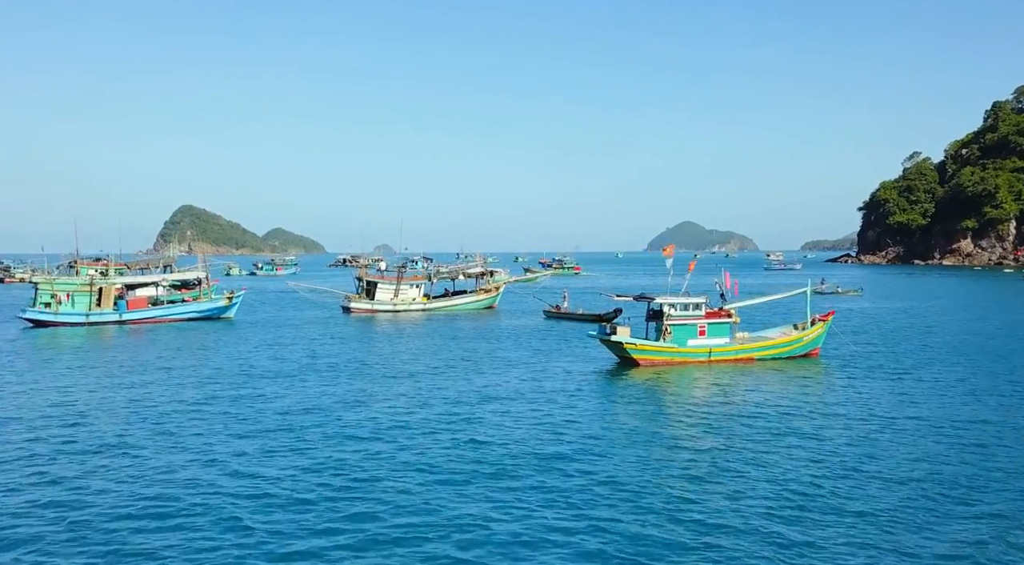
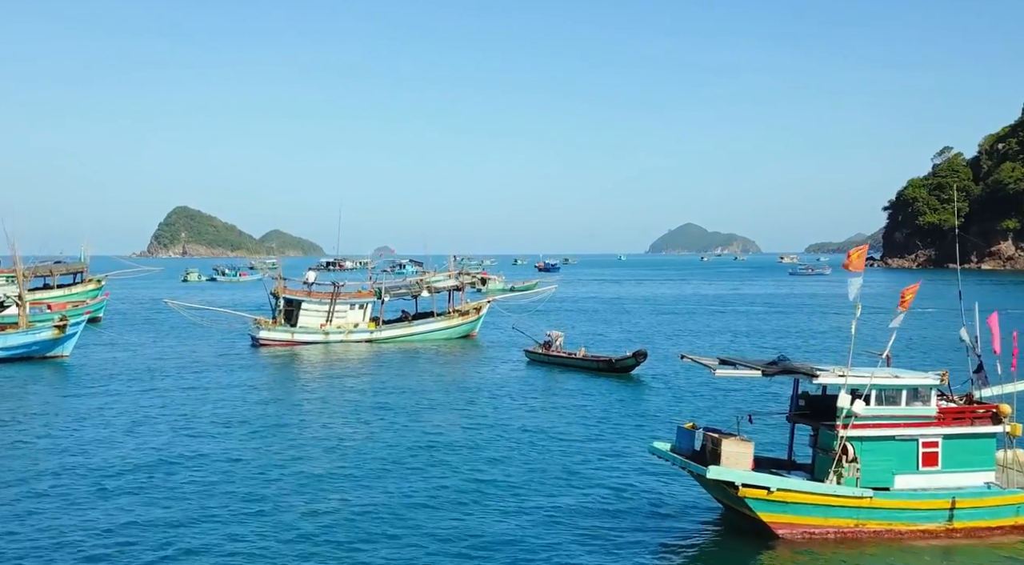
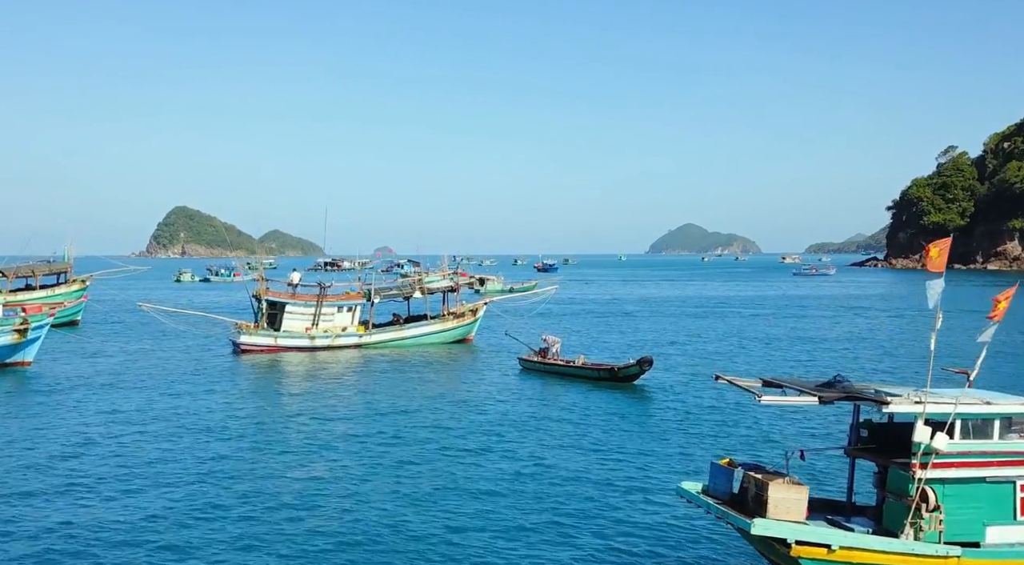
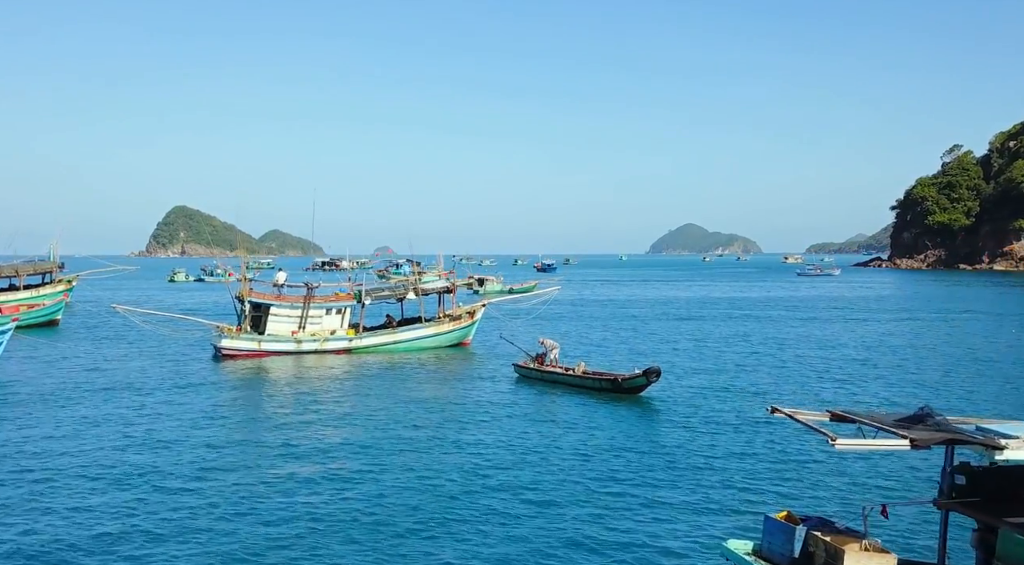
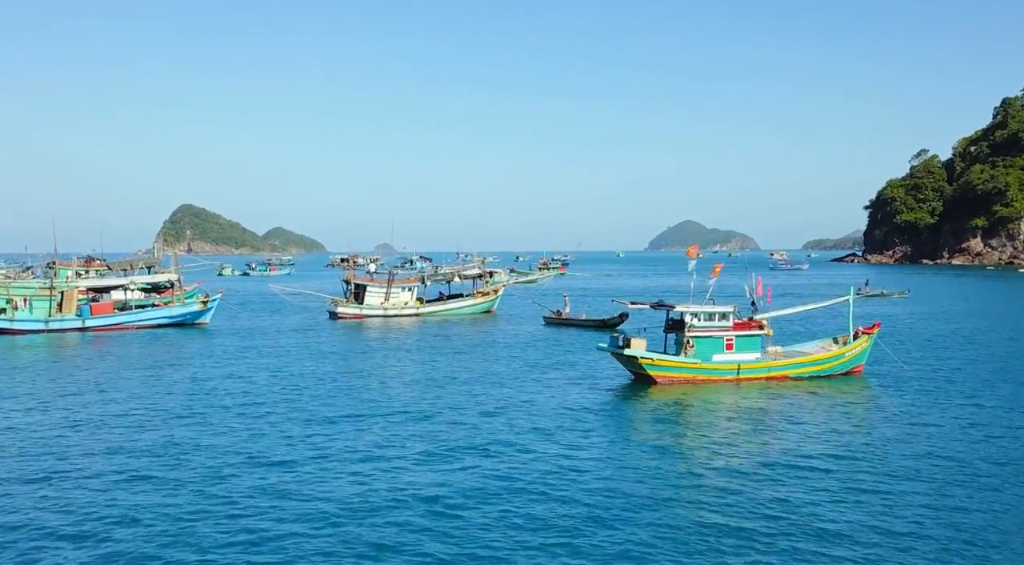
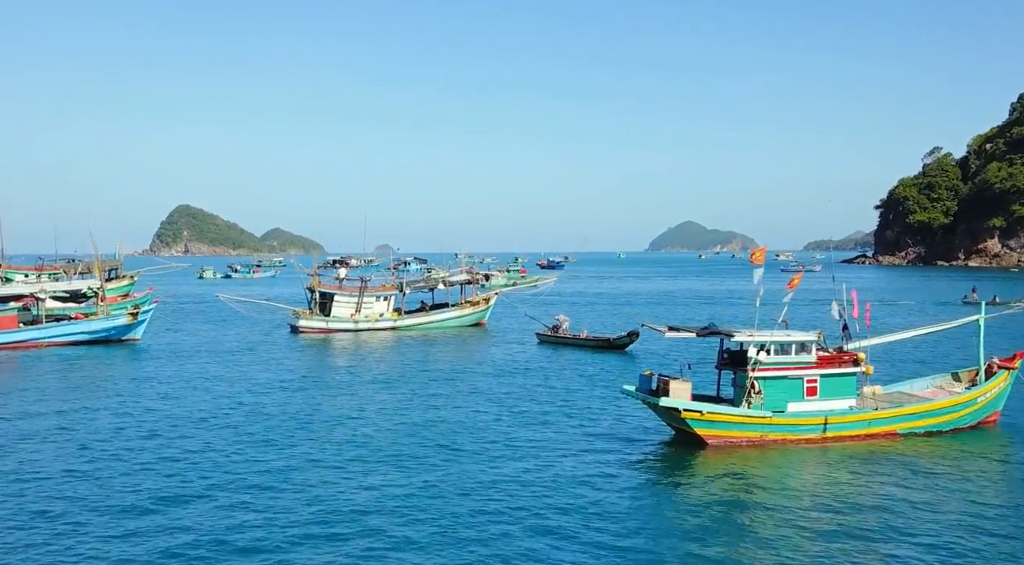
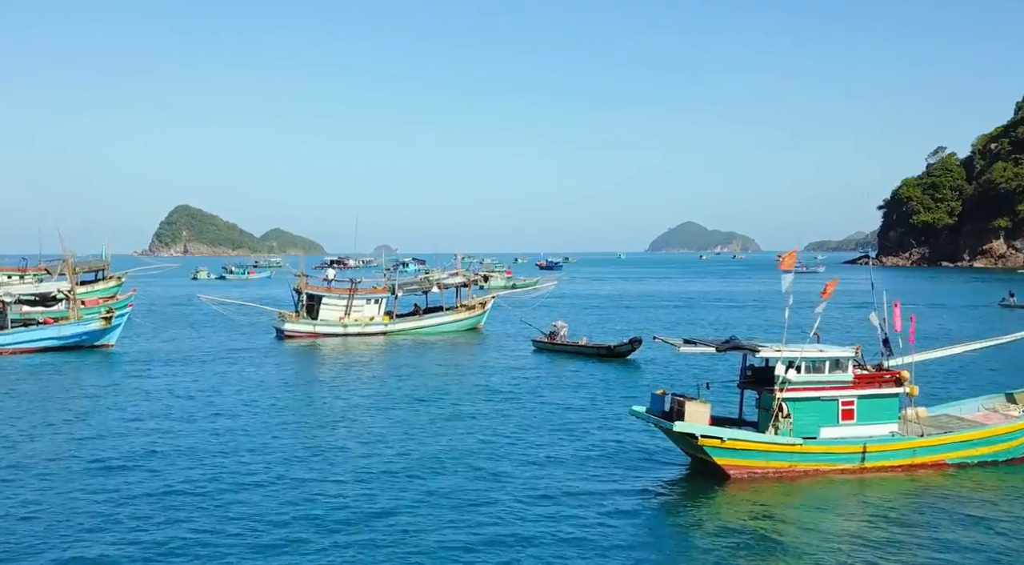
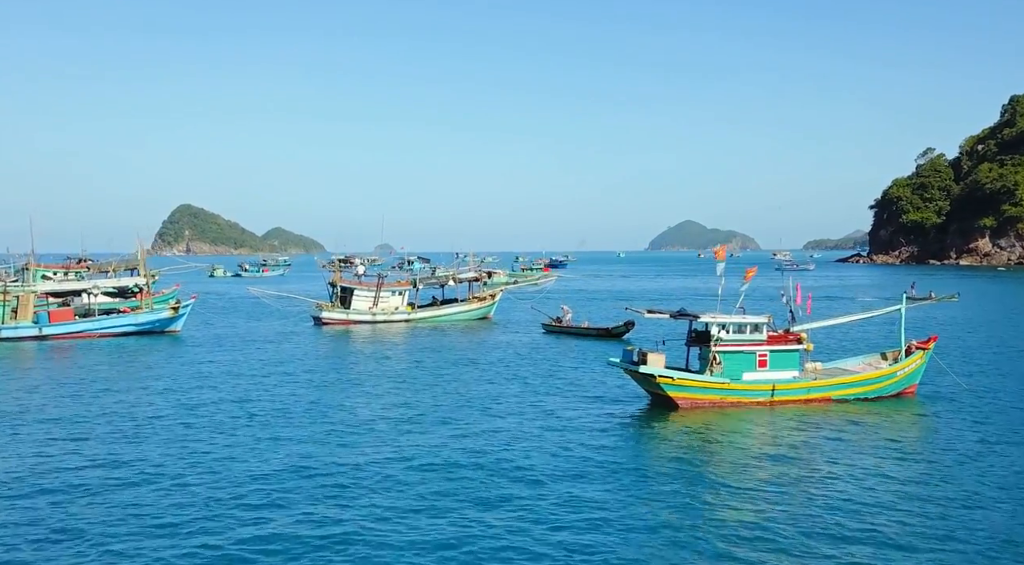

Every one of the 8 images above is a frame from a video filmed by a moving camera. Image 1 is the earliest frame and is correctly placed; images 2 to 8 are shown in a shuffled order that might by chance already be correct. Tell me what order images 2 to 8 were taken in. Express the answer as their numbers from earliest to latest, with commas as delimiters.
5, 8, 6, 7, 2, 3, 4
